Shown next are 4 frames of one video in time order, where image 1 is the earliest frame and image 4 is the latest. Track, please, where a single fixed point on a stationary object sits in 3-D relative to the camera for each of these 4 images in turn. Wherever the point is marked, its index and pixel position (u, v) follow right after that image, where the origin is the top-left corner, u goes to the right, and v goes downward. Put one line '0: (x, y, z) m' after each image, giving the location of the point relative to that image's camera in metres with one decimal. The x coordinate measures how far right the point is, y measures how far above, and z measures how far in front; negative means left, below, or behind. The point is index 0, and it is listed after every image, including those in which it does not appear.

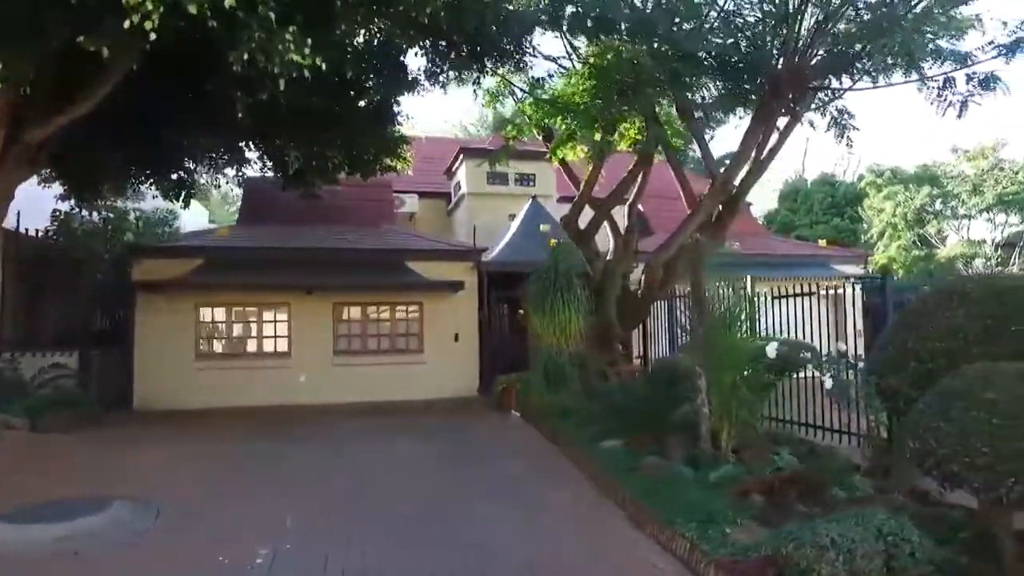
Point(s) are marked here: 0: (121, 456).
0: (-5.1, -2.2, +11.8) m
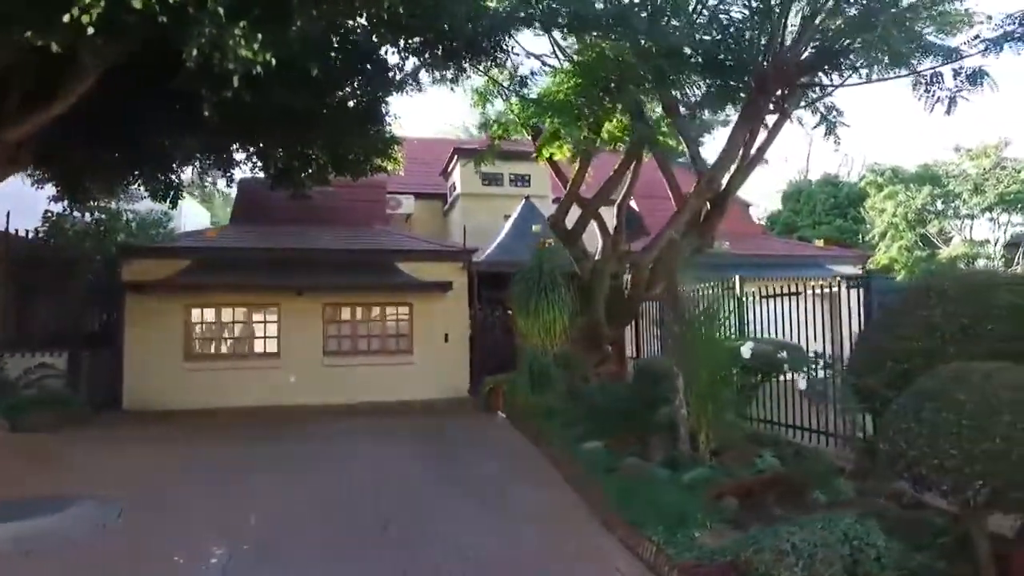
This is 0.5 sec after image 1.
0: (-5.4, -2.2, +11.8) m
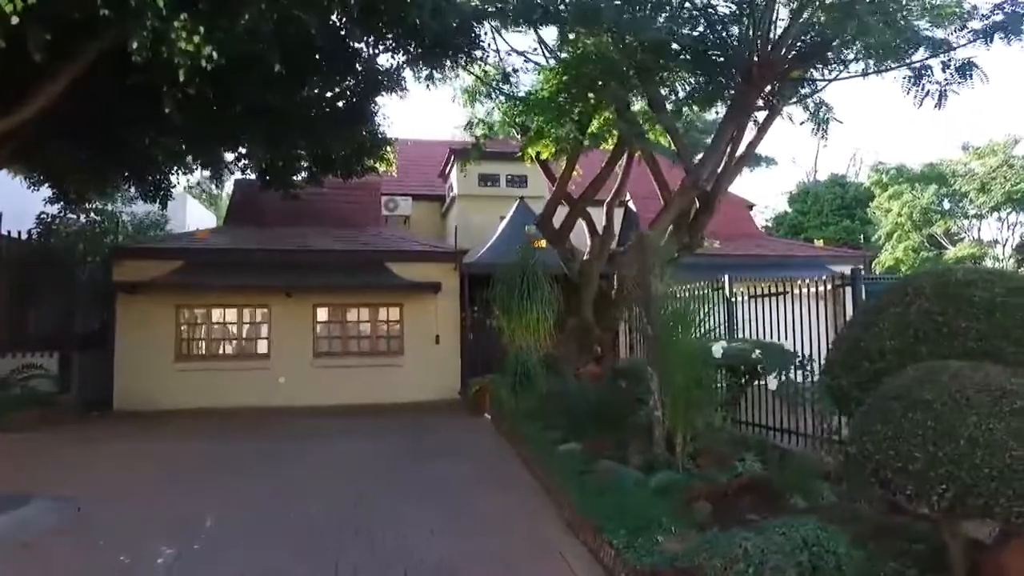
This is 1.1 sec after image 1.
0: (-5.7, -2.2, +11.8) m
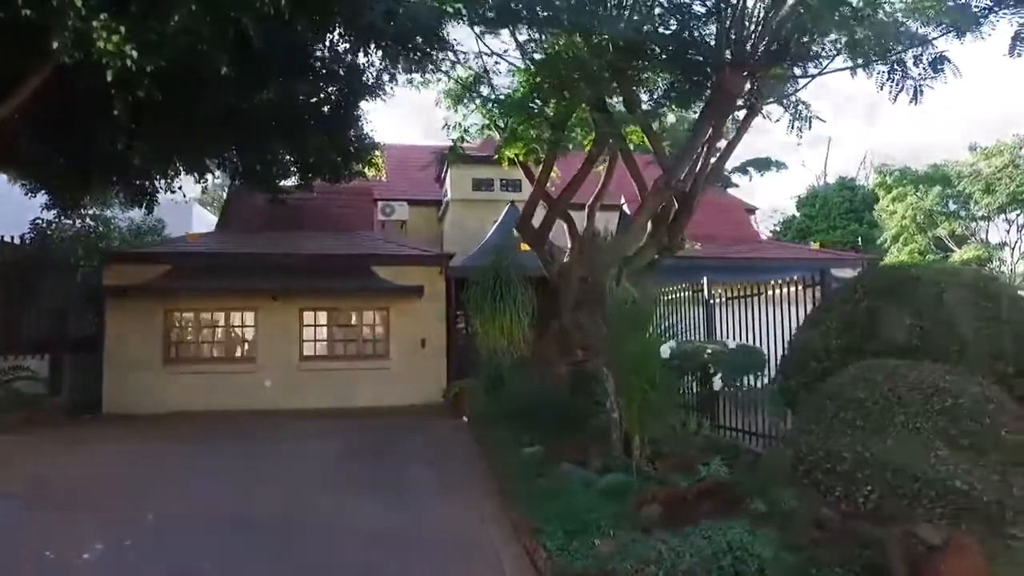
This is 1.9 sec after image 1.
0: (-6.1, -2.2, +11.9) m
